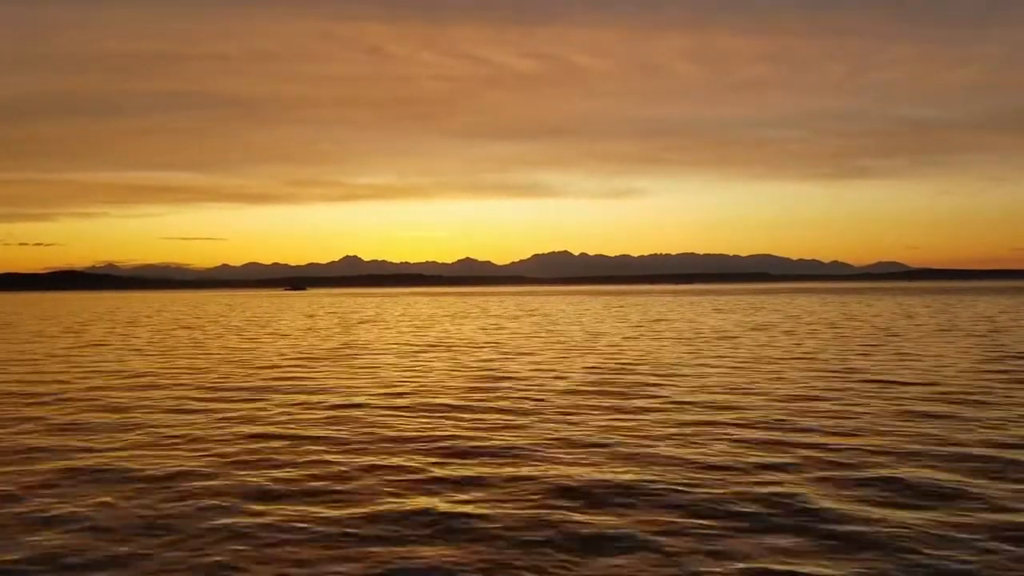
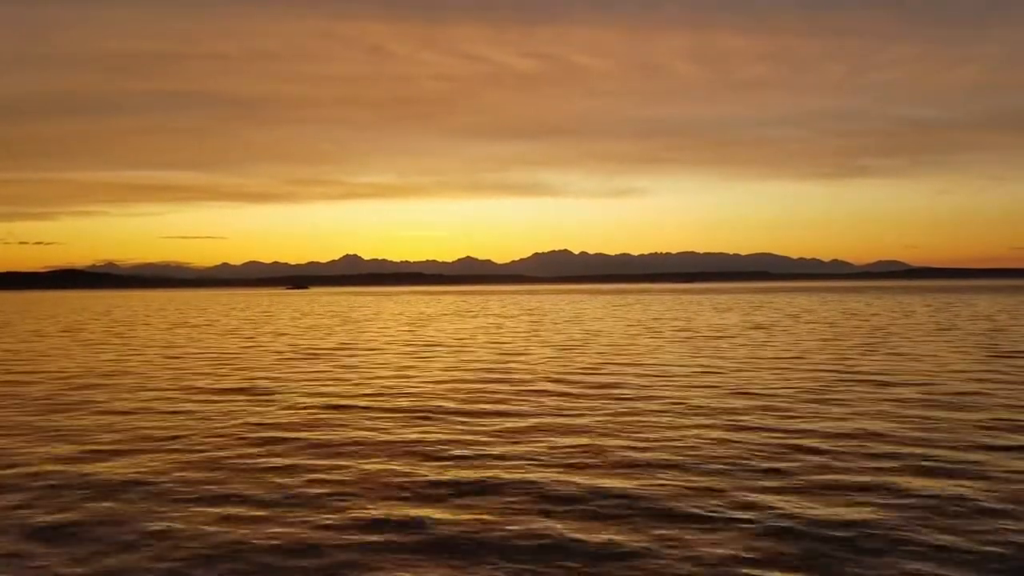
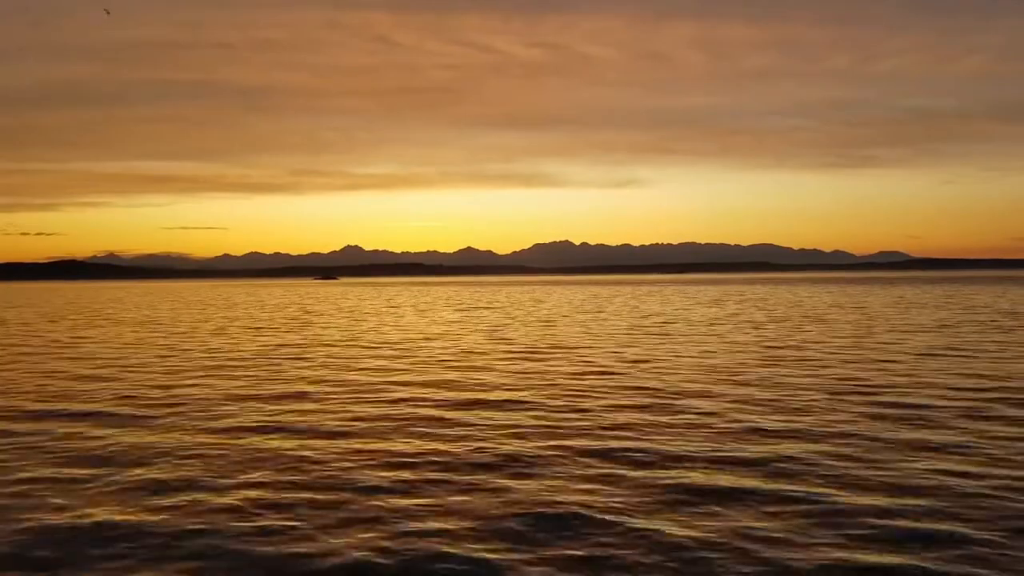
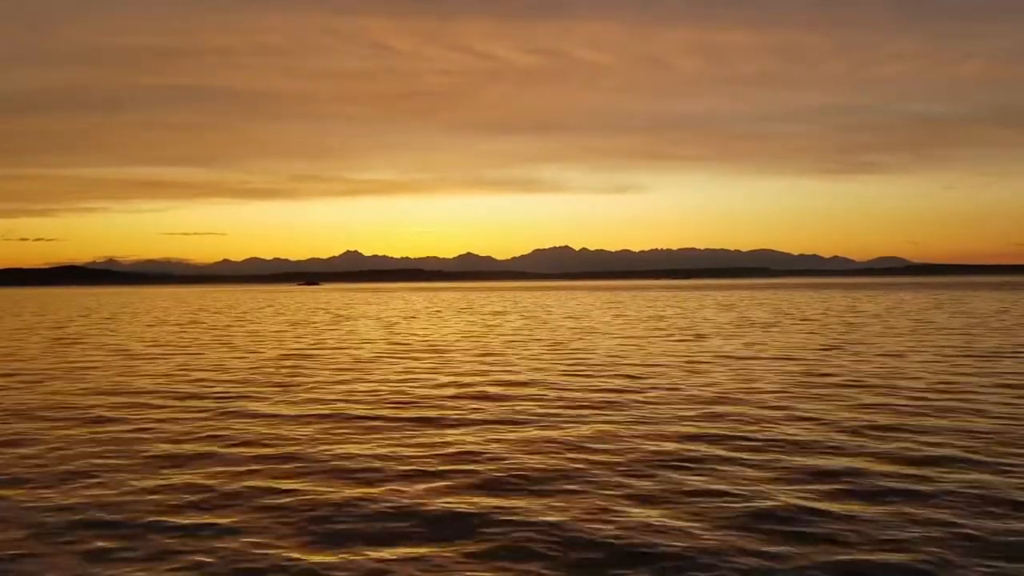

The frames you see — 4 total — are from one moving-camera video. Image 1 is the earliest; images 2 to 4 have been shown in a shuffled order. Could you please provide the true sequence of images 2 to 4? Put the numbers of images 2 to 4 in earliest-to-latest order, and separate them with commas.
2, 4, 3
